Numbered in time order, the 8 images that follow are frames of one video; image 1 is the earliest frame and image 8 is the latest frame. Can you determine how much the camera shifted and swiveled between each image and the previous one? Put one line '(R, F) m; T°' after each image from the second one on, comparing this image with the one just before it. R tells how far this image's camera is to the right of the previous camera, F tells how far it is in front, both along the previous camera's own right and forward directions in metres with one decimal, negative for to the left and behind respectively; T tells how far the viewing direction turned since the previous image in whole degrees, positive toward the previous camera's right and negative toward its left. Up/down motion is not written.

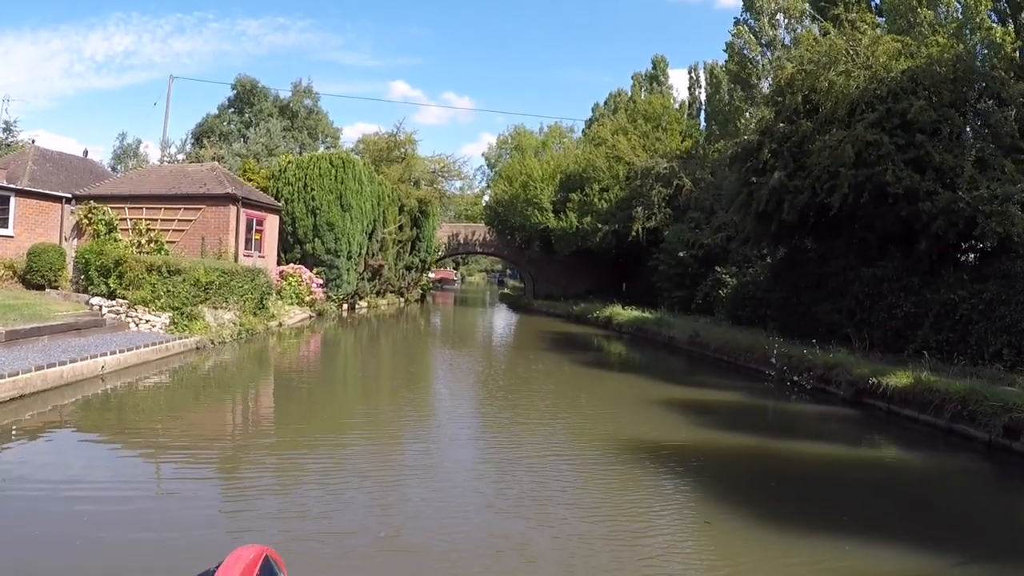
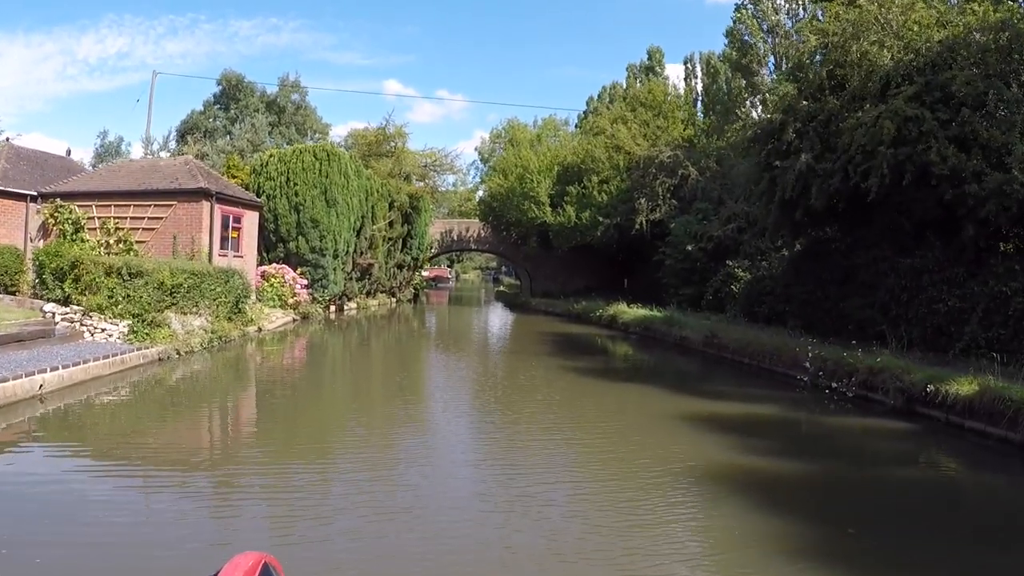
(-0.1, +1.7) m; 0°
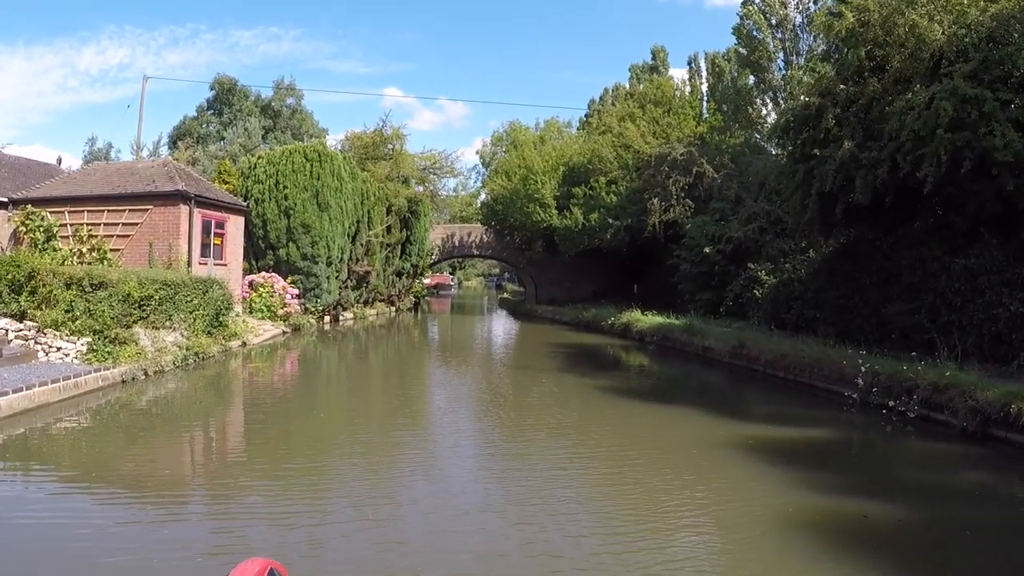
(-0.1, +1.7) m; 0°
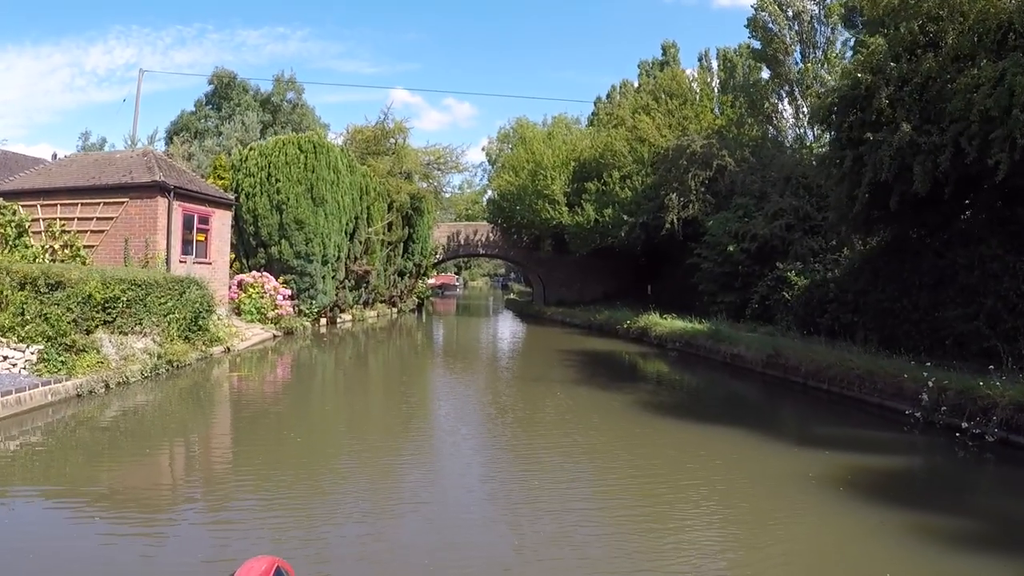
(-0.1, +1.7) m; 0°
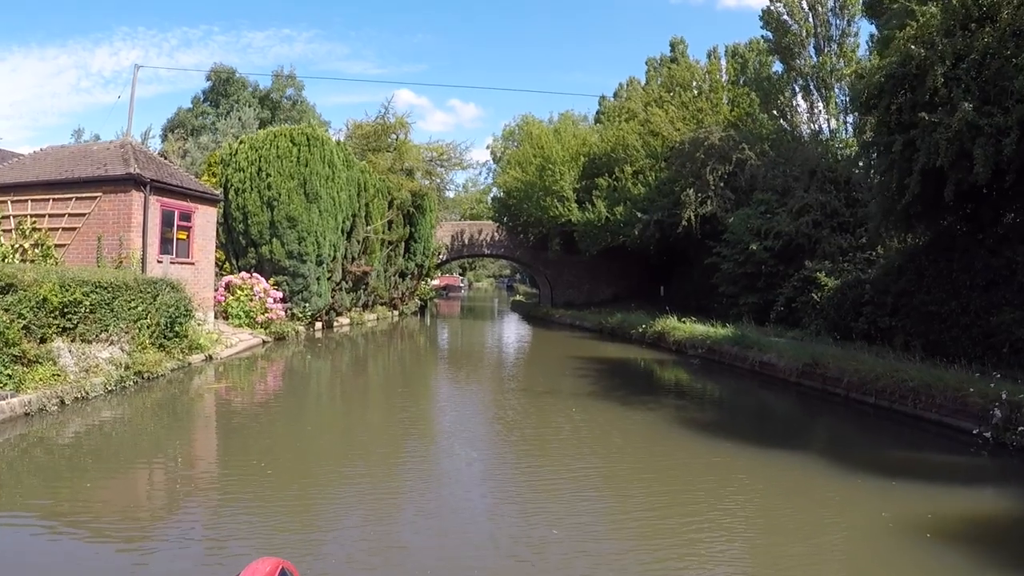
(0.0, +1.5) m; 0°
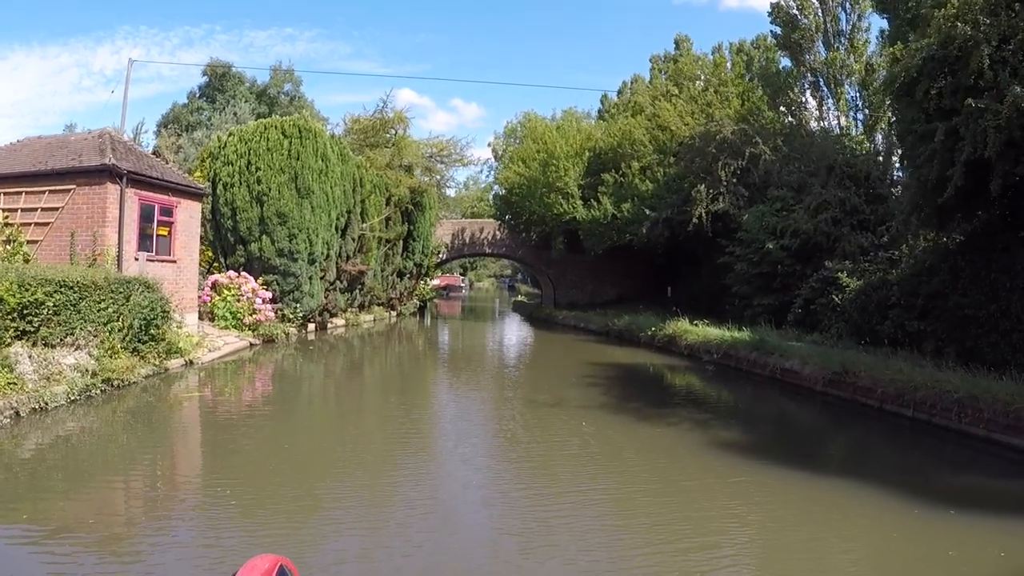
(0.0, +1.1) m; 0°
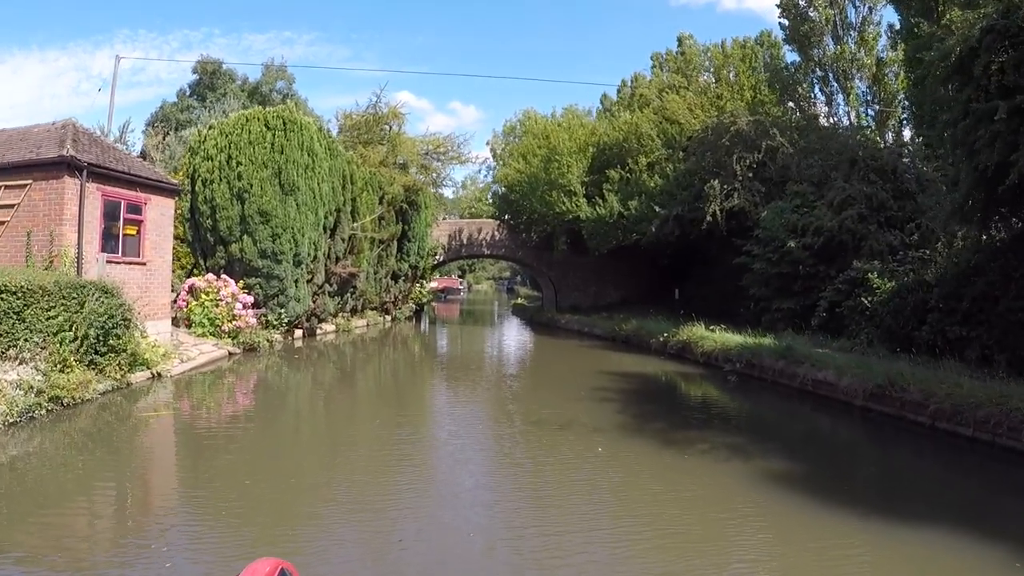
(-0.1, +1.4) m; 0°
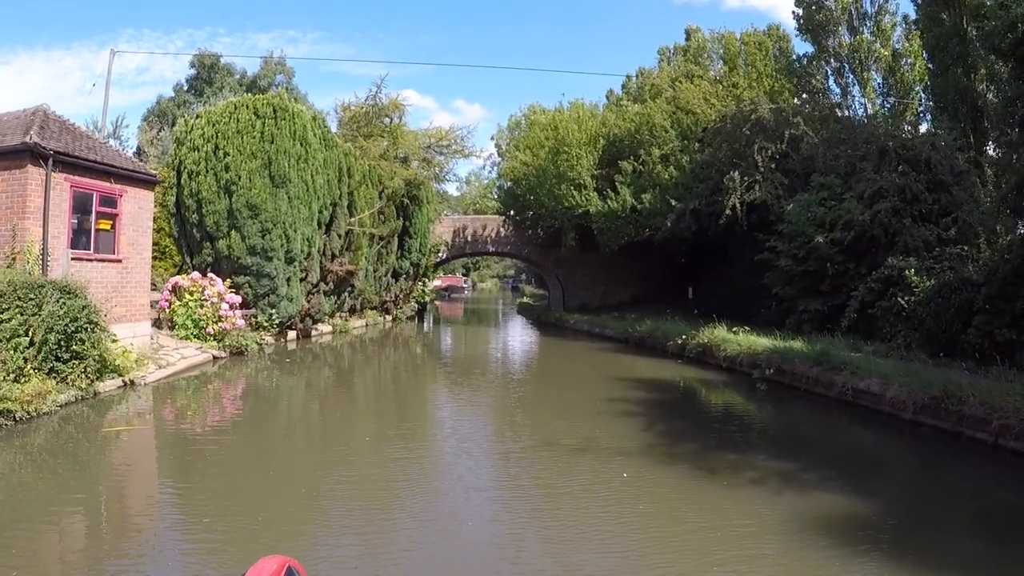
(0.0, +1.2) m; 0°
